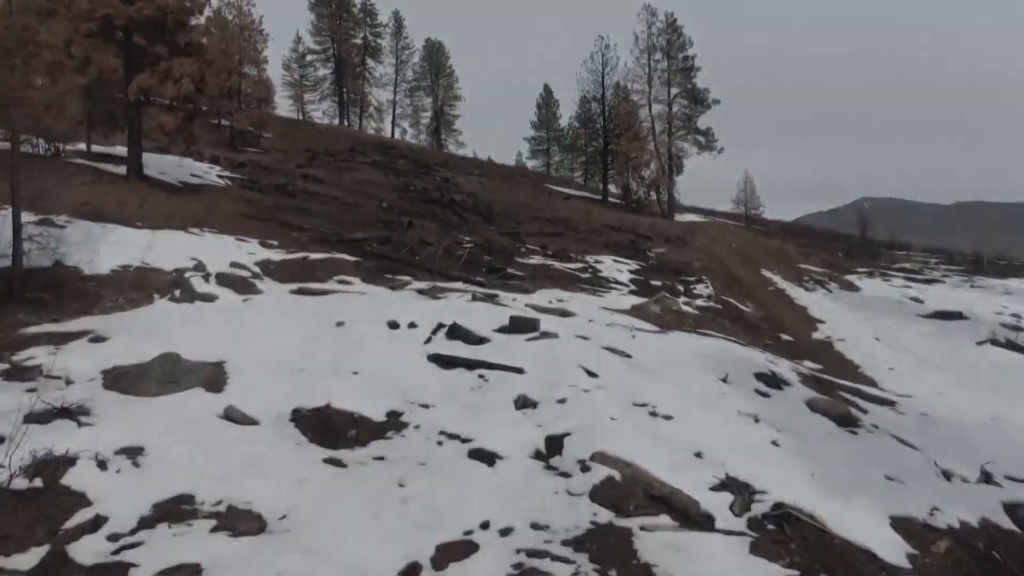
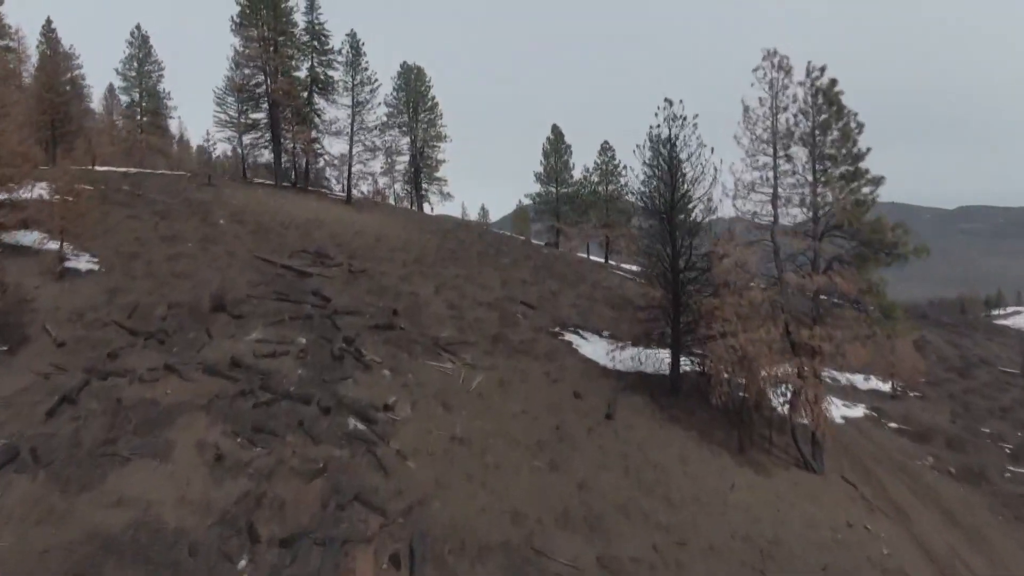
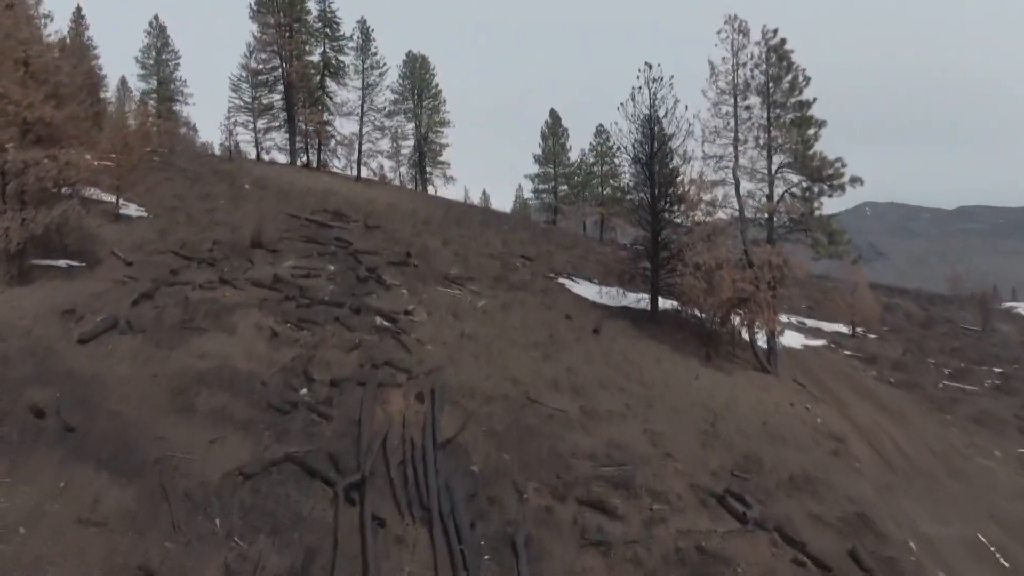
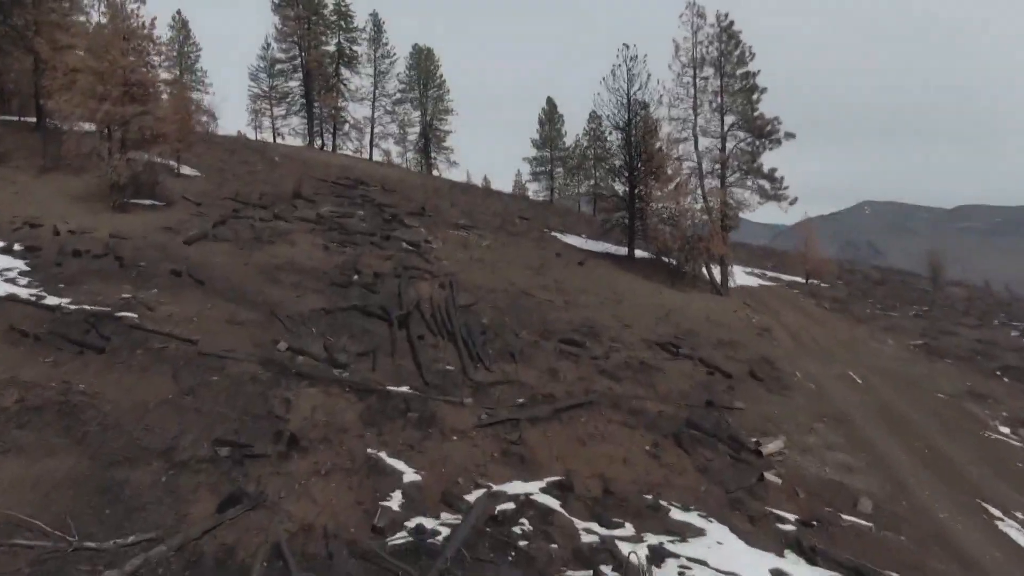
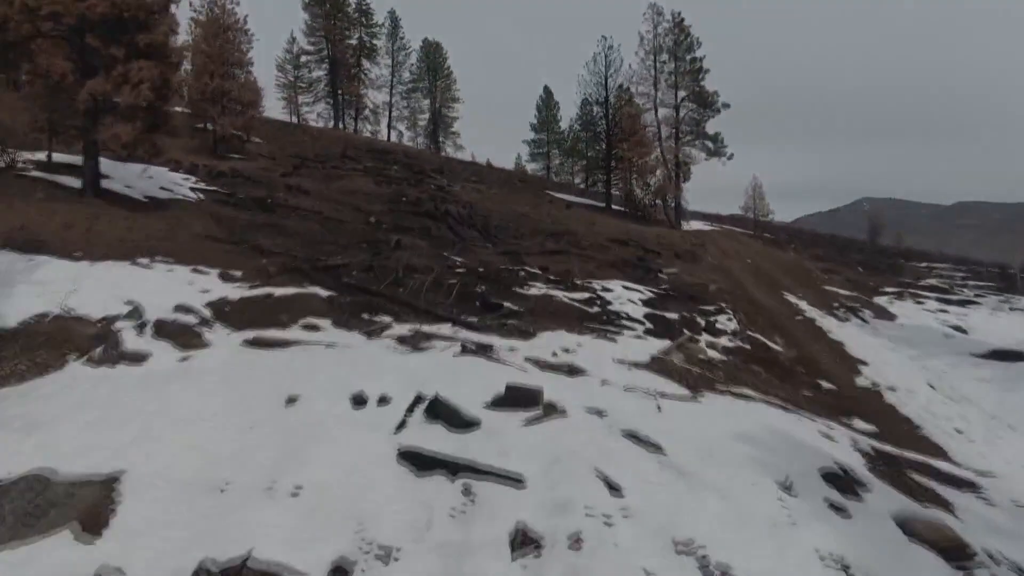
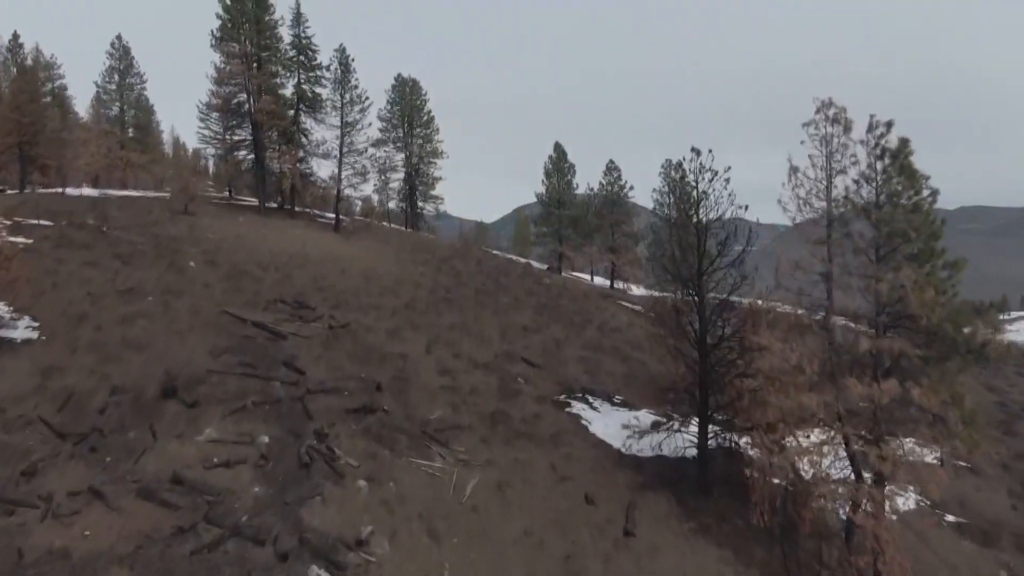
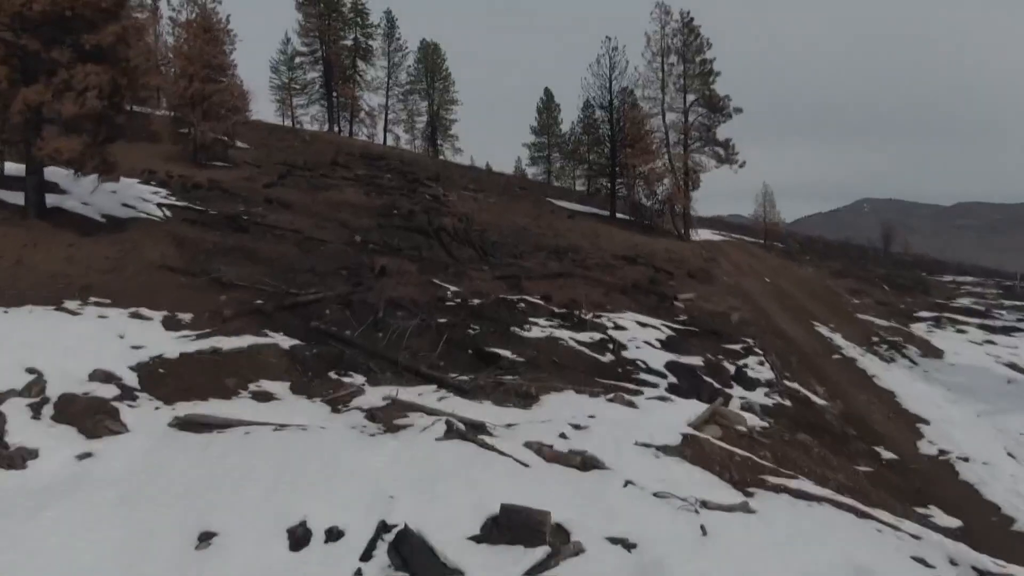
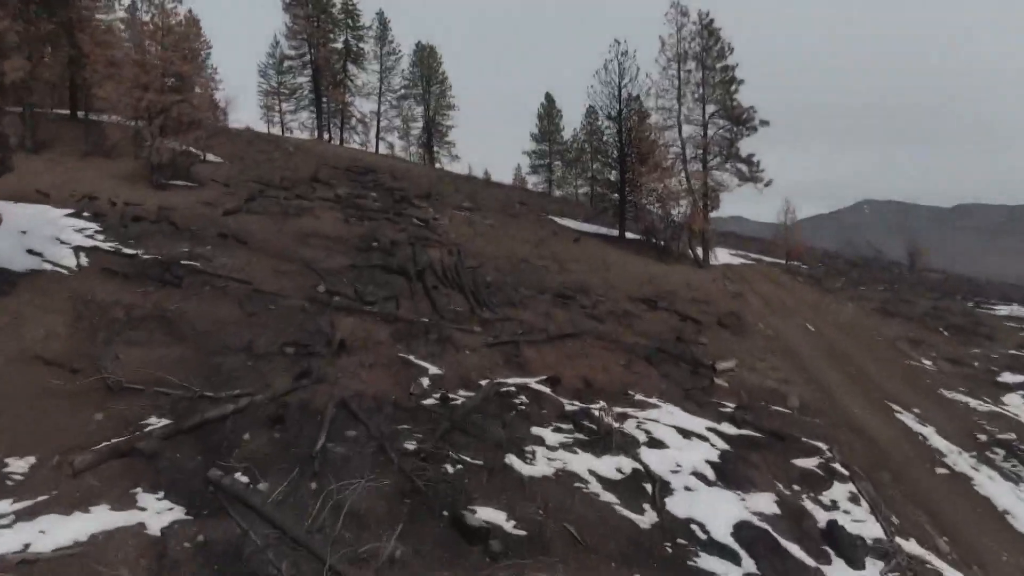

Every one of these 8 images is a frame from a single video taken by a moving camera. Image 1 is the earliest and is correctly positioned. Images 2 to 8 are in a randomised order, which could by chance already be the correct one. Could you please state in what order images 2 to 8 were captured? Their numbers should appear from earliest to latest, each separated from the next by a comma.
5, 7, 8, 4, 3, 2, 6
